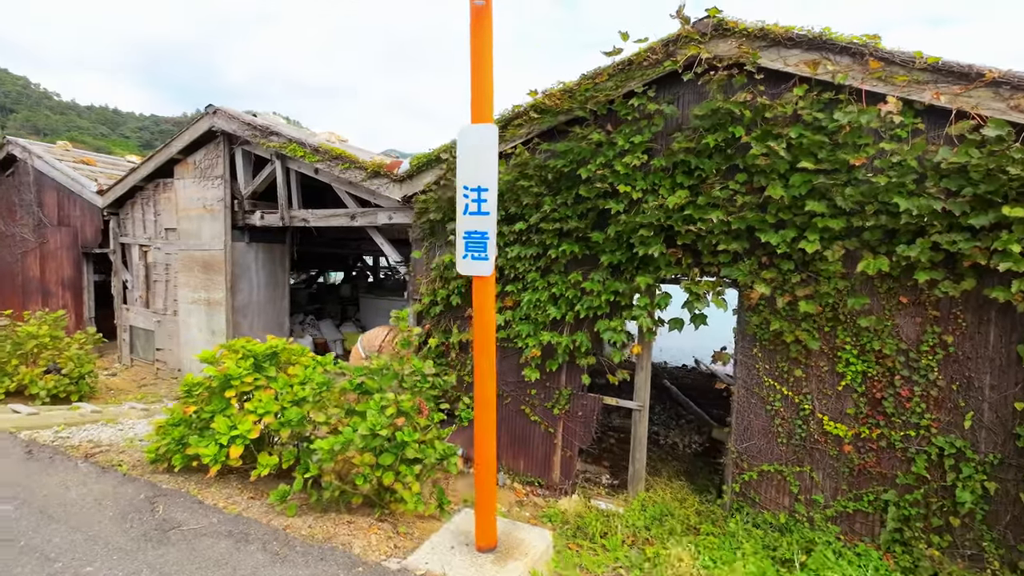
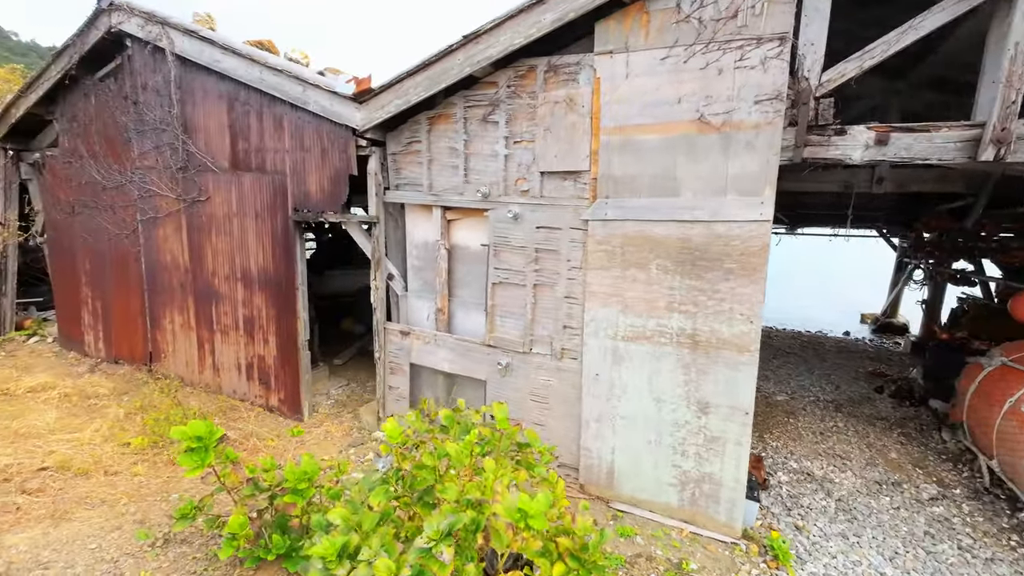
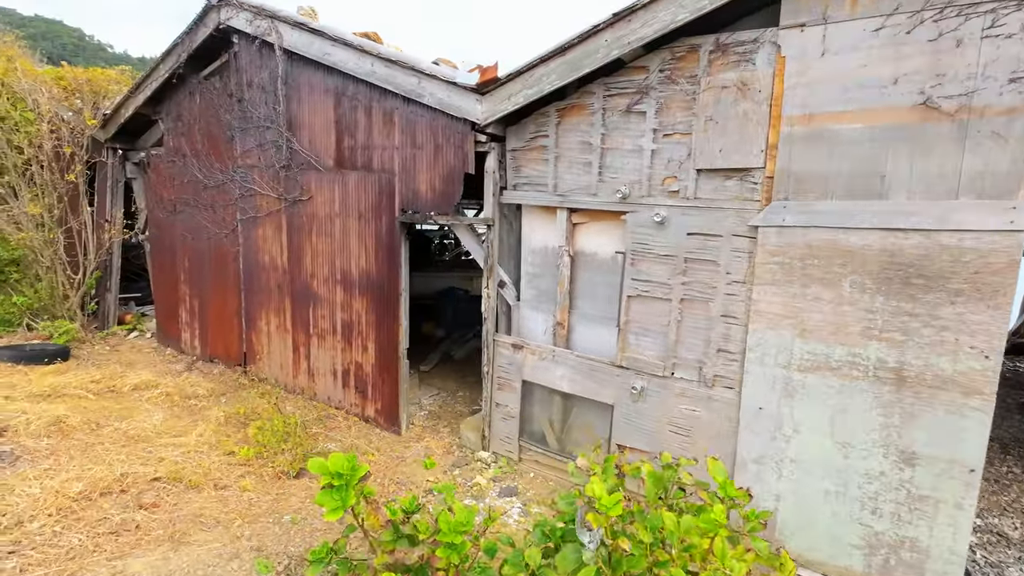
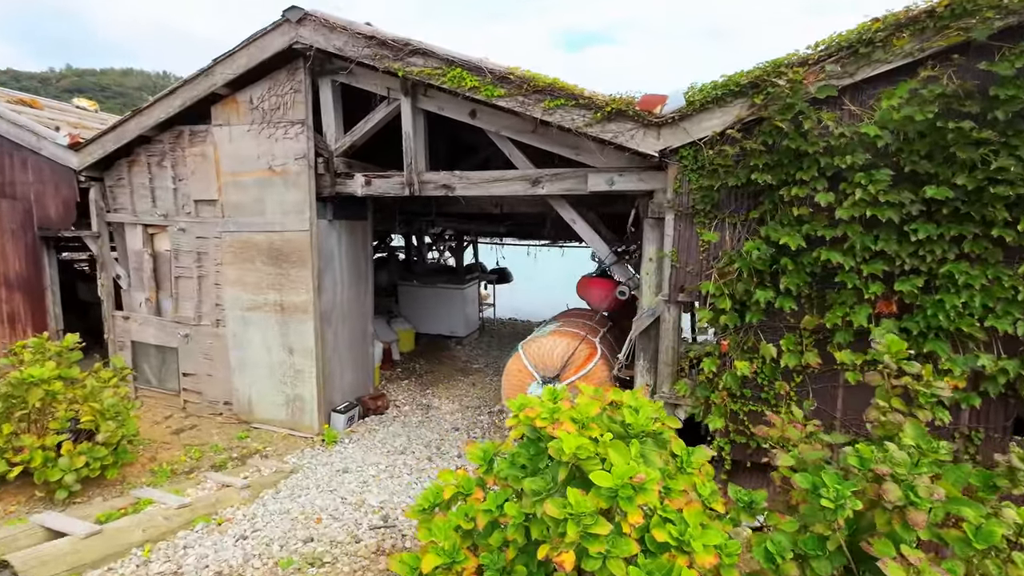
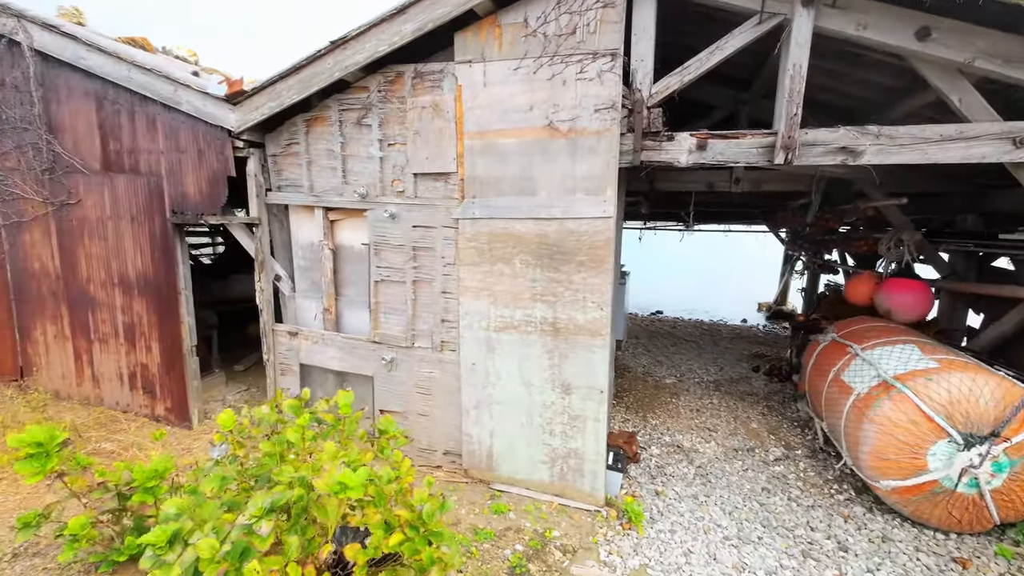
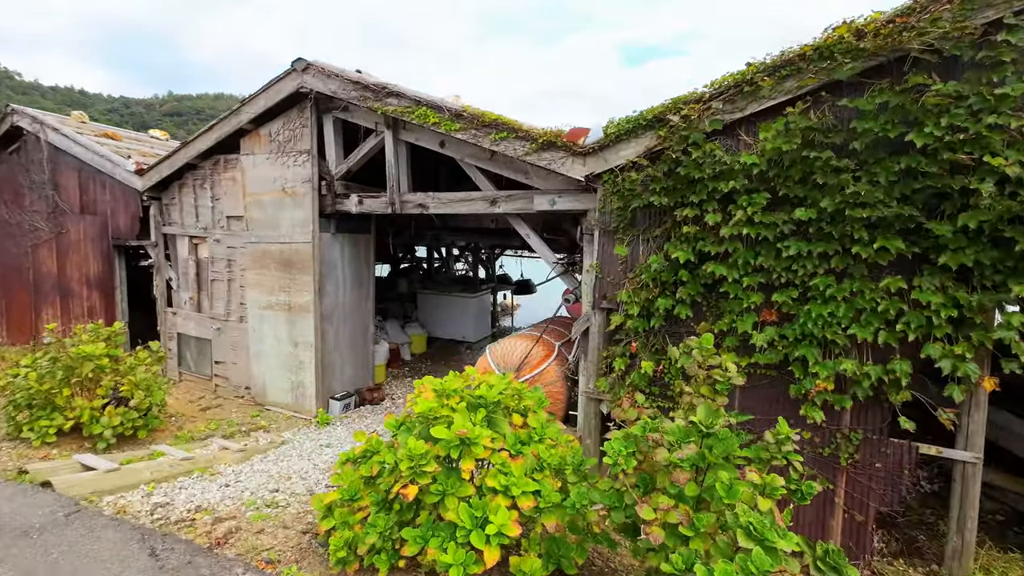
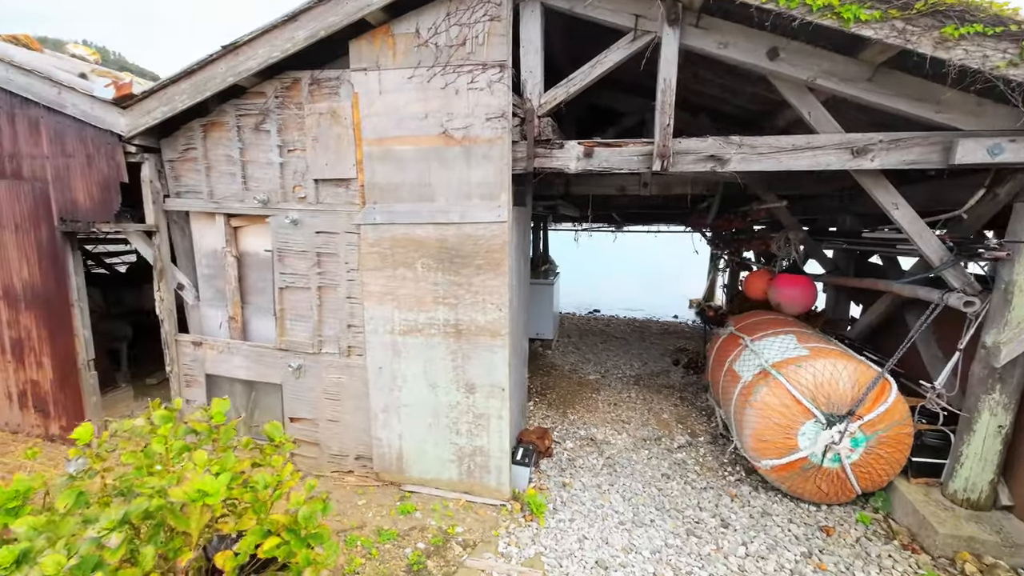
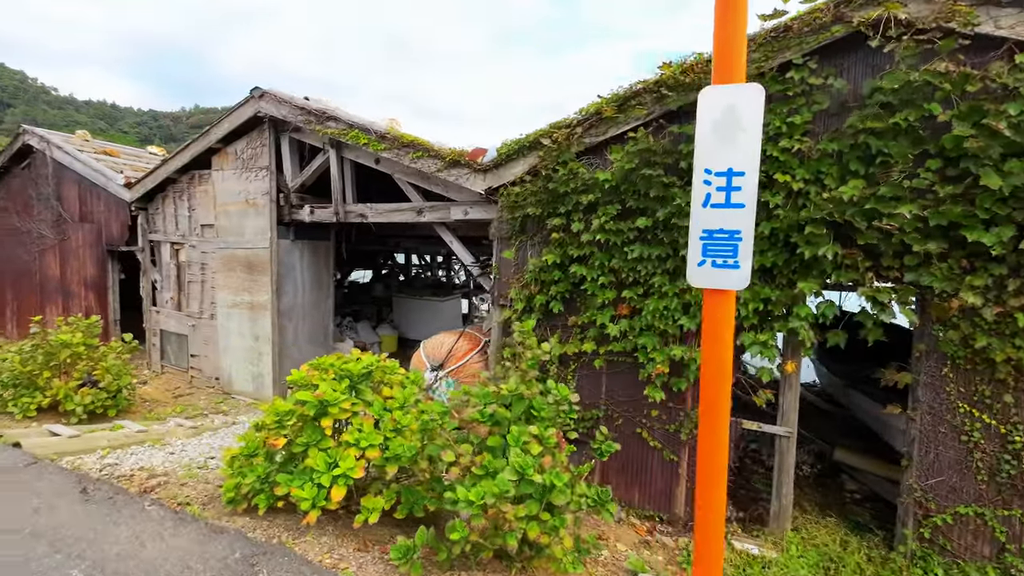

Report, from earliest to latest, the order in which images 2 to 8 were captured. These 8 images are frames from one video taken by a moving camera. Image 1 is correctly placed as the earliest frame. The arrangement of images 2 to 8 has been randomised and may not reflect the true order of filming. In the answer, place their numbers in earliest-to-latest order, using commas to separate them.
8, 6, 4, 7, 5, 2, 3
